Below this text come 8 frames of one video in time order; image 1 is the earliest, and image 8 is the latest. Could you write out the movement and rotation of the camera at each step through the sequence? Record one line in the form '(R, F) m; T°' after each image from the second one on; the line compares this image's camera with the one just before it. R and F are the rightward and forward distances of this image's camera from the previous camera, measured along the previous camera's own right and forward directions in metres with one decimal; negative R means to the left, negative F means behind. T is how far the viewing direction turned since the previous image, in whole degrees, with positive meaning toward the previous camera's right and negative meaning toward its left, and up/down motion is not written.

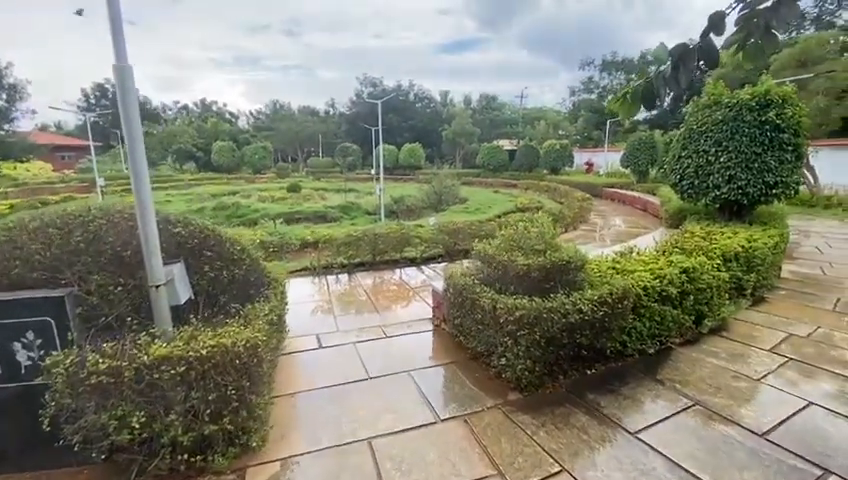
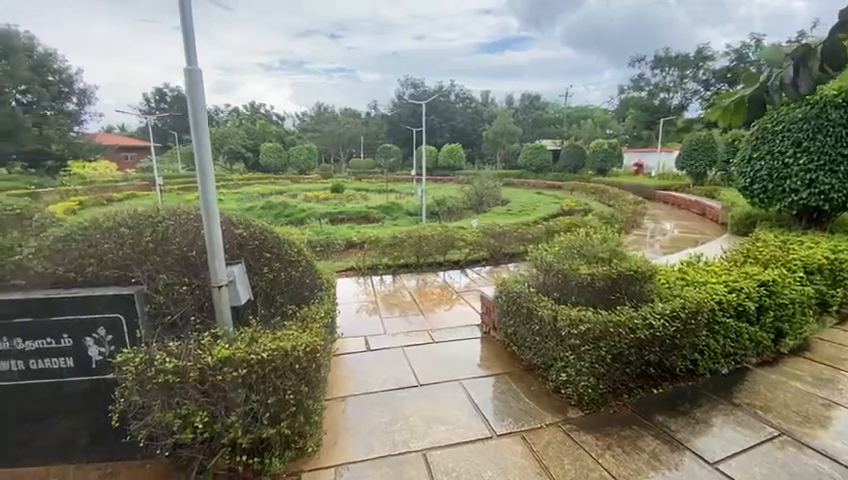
(-0.1, +0.1) m; -5°
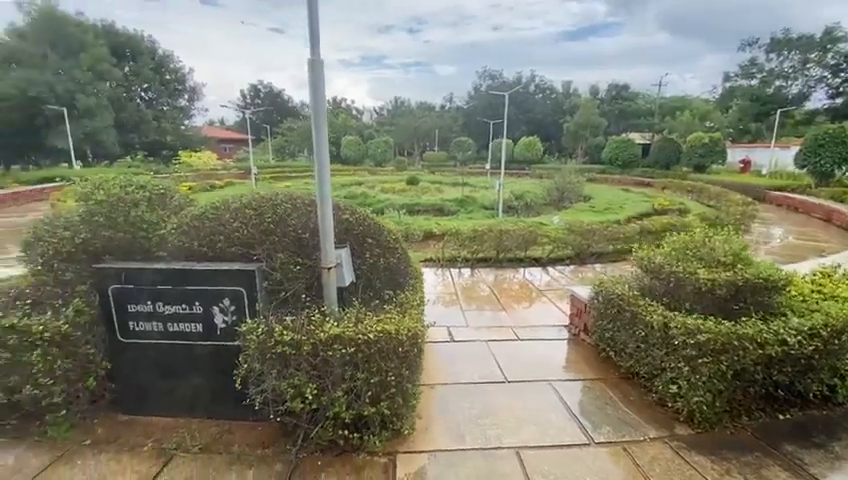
(-0.2, 0.0) m; -10°
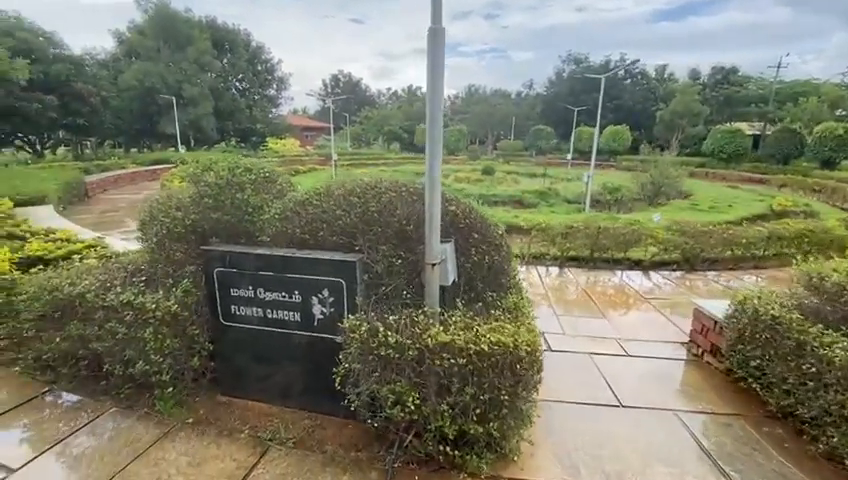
(-0.3, +0.2) m; -9°
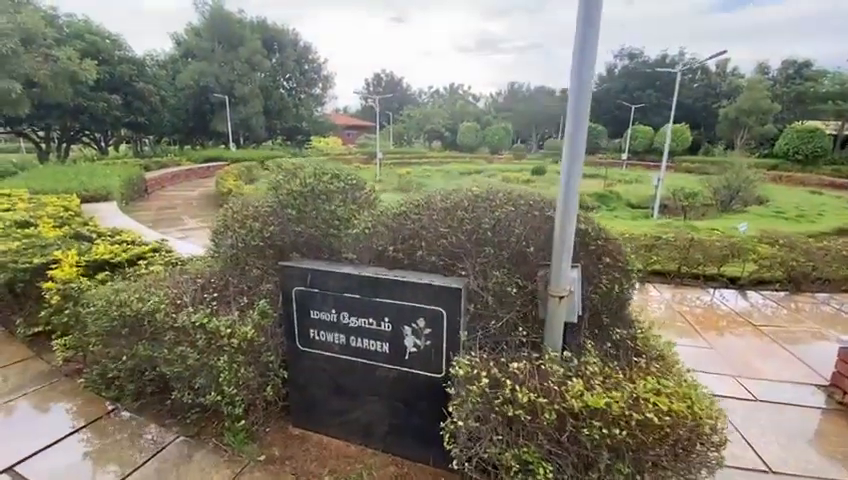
(-0.4, +0.4) m; -5°
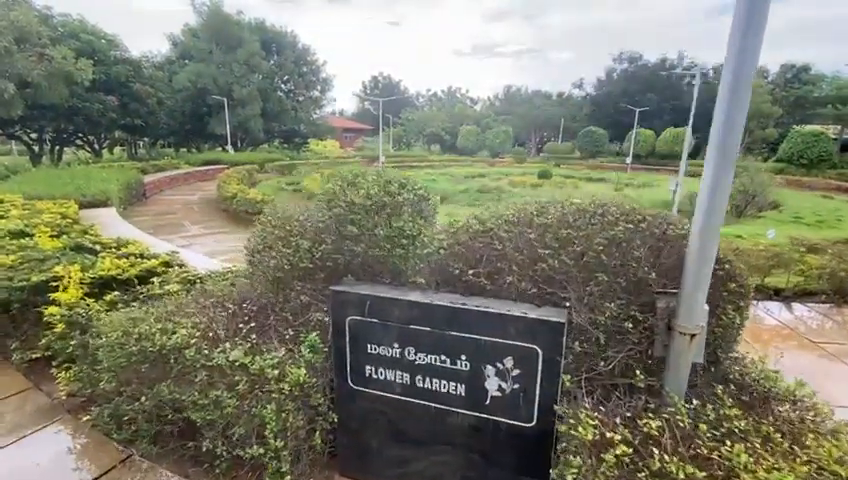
(-0.4, +0.3) m; +1°
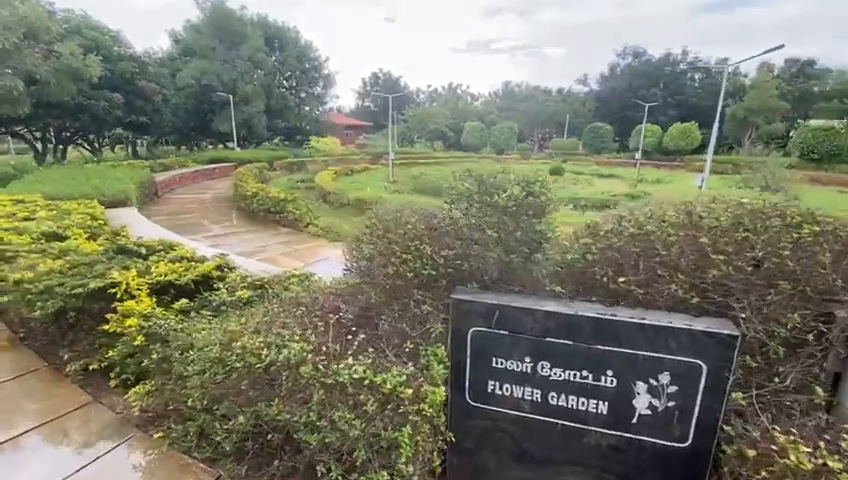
(-0.5, +0.2) m; 0°
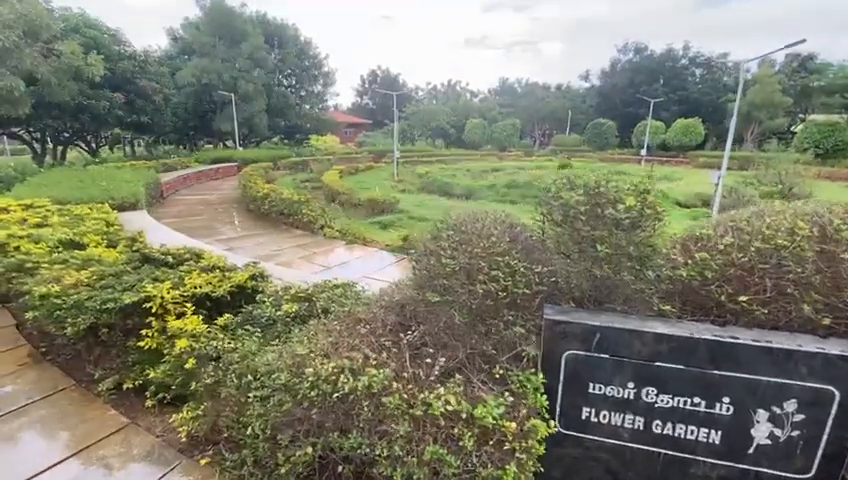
(-0.3, +0.1) m; 0°
